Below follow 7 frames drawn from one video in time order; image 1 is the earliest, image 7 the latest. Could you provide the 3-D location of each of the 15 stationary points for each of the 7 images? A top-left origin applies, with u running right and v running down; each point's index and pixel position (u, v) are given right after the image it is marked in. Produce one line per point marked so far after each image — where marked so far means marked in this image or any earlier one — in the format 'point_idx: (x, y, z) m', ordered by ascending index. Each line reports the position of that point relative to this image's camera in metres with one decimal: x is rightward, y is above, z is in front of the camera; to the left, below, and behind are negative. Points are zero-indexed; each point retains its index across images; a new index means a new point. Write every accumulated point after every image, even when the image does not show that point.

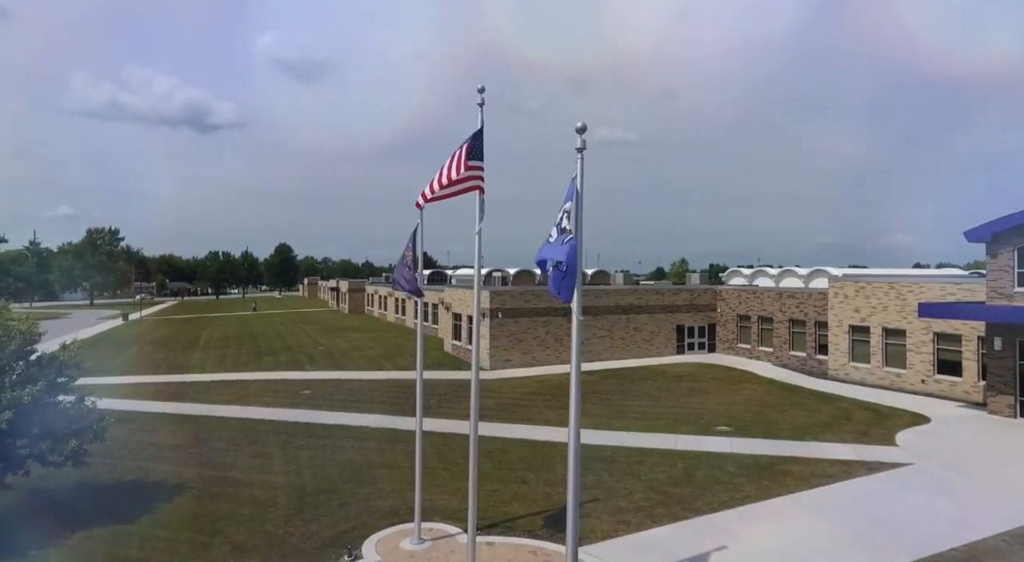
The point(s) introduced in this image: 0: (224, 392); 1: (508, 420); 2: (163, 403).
0: (-8.7, -3.3, +19.7) m
1: (-0.1, -3.8, +17.9) m
2: (-9.9, -3.5, +18.5) m
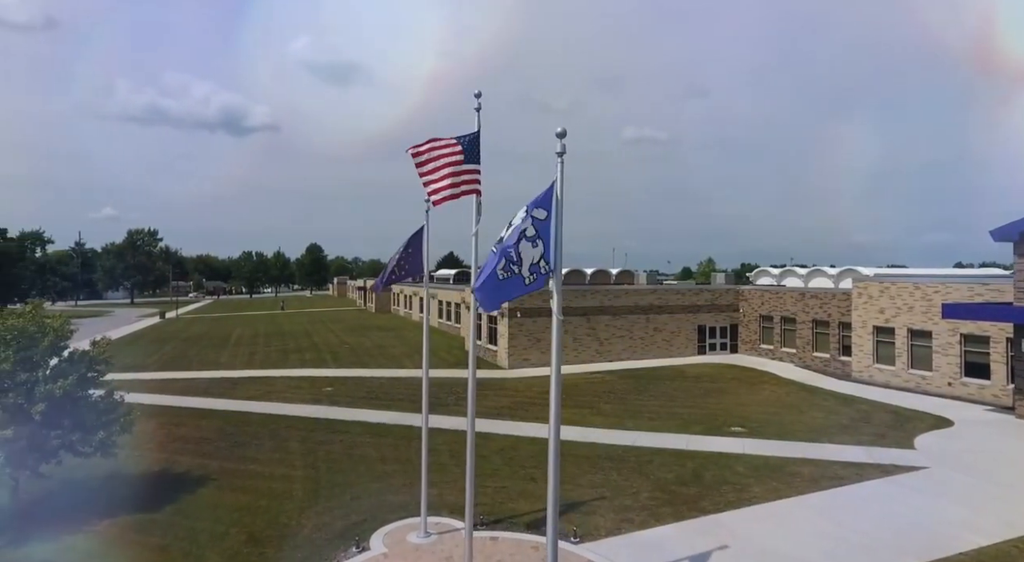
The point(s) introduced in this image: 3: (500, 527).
0: (-8.2, -3.3, +20.4) m
1: (+0.2, -3.8, +18.1) m
2: (-9.5, -3.5, +19.3) m
3: (-0.2, -4.7, +12.4) m
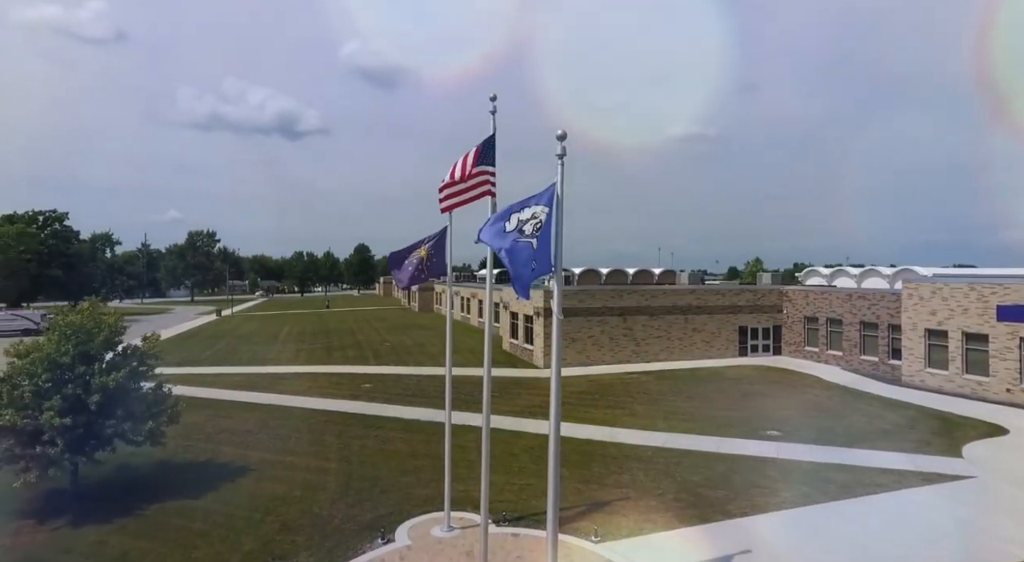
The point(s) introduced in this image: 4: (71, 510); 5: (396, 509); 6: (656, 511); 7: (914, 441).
0: (-7.1, -3.3, +21.2) m
1: (+1.1, -3.8, +18.3) m
2: (-8.5, -3.4, +20.3) m
3: (+0.2, -4.7, +12.6) m
4: (-8.9, -4.6, +13.3) m
5: (-2.4, -4.6, +13.3) m
6: (+2.9, -4.6, +13.2) m
7: (+10.2, -4.1, +16.7) m
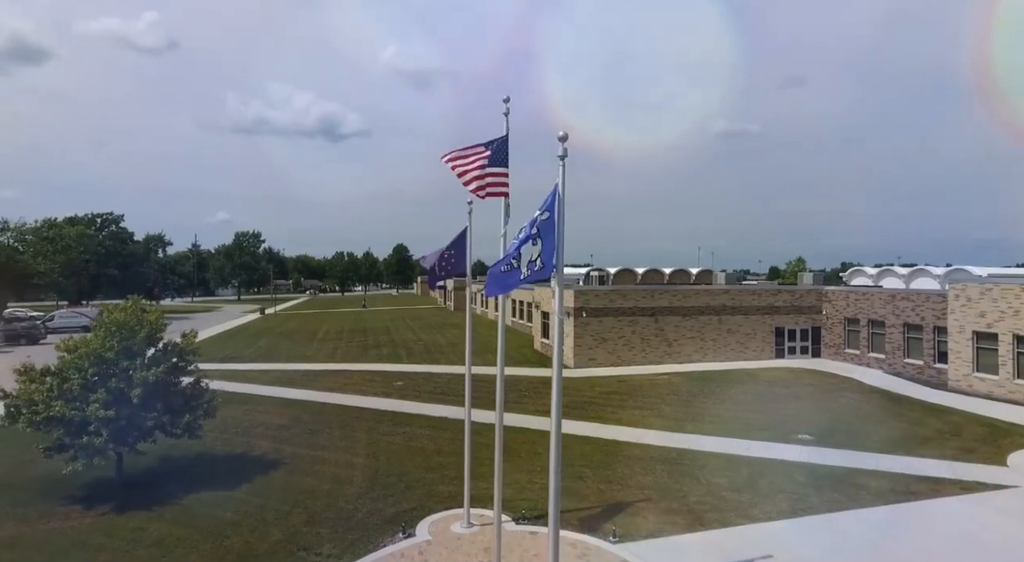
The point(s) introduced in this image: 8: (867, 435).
0: (-6.2, -3.3, +21.8) m
1: (+1.9, -3.8, +18.3) m
2: (-7.5, -3.4, +20.9) m
3: (+0.6, -4.7, +12.7) m
4: (-8.4, -4.6, +14.0) m
5: (-2.0, -4.6, +13.6) m
6: (+3.3, -4.6, +13.1) m
7: (+10.8, -4.1, +16.1) m
8: (+9.2, -4.0, +17.0) m
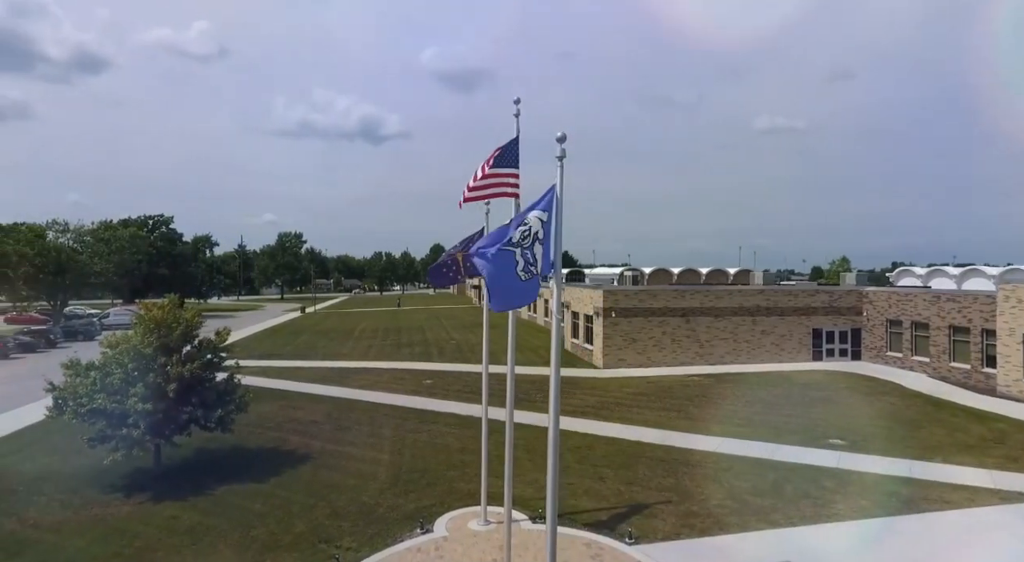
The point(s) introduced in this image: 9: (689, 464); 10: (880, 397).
0: (-5.2, -3.3, +22.3) m
1: (+2.6, -3.8, +18.3) m
2: (-6.6, -3.4, +21.5) m
3: (+0.9, -4.7, +12.8) m
4: (-8.0, -4.6, +14.6) m
5: (-1.6, -4.6, +13.8) m
6: (+3.7, -4.6, +13.0) m
7: (+11.4, -4.1, +15.4) m
8: (+9.8, -4.0, +16.4) m
9: (+4.1, -4.3, +15.3) m
10: (+11.1, -3.5, +19.9) m
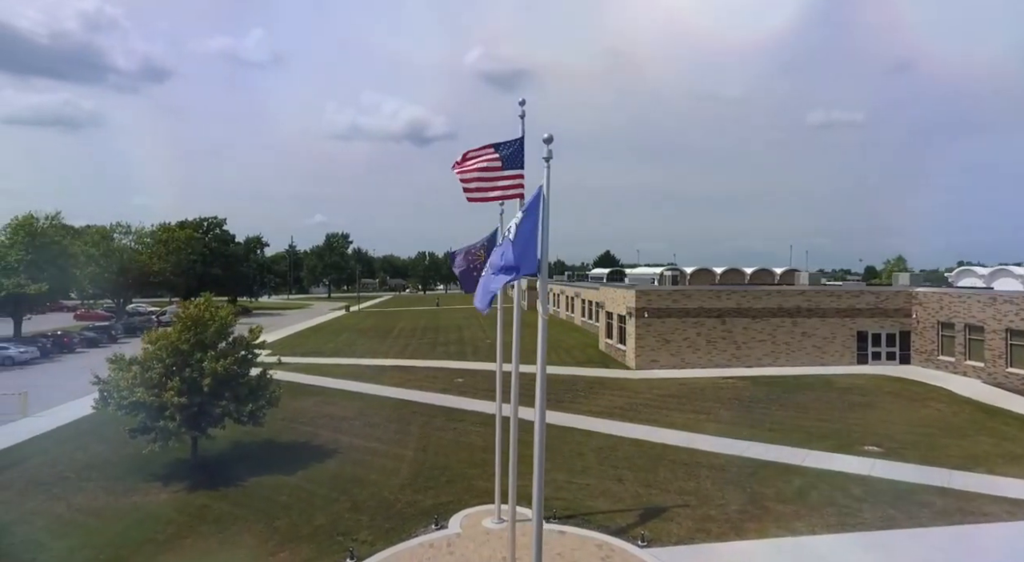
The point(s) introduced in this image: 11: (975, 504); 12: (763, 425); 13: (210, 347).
0: (-4.1, -3.3, +22.7) m
1: (+3.3, -3.8, +18.1) m
2: (-5.6, -3.4, +22.1) m
3: (+1.1, -4.7, +12.7) m
4: (-7.6, -4.6, +15.4) m
5: (-1.2, -4.6, +14.0) m
6: (+3.9, -4.6, +12.7) m
7: (+11.8, -4.1, +14.5) m
8: (+10.3, -4.0, +15.7) m
9: (+4.6, -4.3, +15.0) m
10: (+12.0, -3.5, +19.0) m
11: (+9.0, -4.4, +12.8) m
12: (+6.7, -3.8, +17.5) m
13: (-7.1, -1.5, +15.2) m
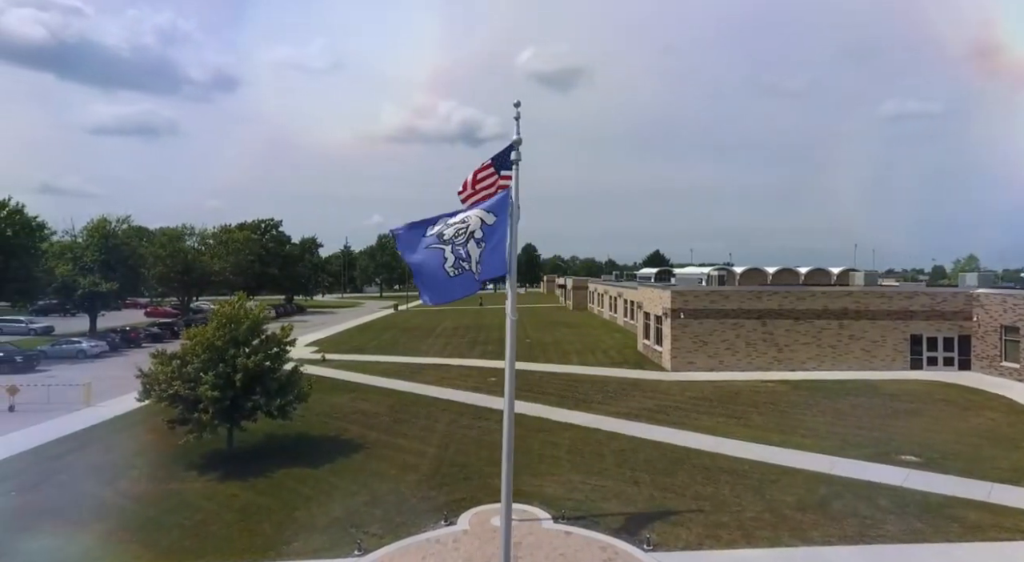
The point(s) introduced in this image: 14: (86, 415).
0: (-2.9, -3.3, +23.1) m
1: (+4.0, -3.8, +17.7) m
2: (-4.5, -3.4, +22.6) m
3: (+1.3, -4.7, +12.7) m
4: (-7.1, -4.6, +16.1) m
5: (-0.9, -4.6, +14.1) m
6: (+4.0, -4.6, +12.3) m
7: (+12.1, -4.1, +13.3) m
8: (+10.7, -4.0, +14.6) m
9: (+4.9, -4.3, +14.5) m
10: (+12.7, -3.5, +17.8) m
11: (+9.1, -4.4, +11.9) m
12: (+7.3, -3.8, +16.8) m
13: (-6.6, -1.5, +16.0) m
14: (-12.9, -4.0, +19.8) m
